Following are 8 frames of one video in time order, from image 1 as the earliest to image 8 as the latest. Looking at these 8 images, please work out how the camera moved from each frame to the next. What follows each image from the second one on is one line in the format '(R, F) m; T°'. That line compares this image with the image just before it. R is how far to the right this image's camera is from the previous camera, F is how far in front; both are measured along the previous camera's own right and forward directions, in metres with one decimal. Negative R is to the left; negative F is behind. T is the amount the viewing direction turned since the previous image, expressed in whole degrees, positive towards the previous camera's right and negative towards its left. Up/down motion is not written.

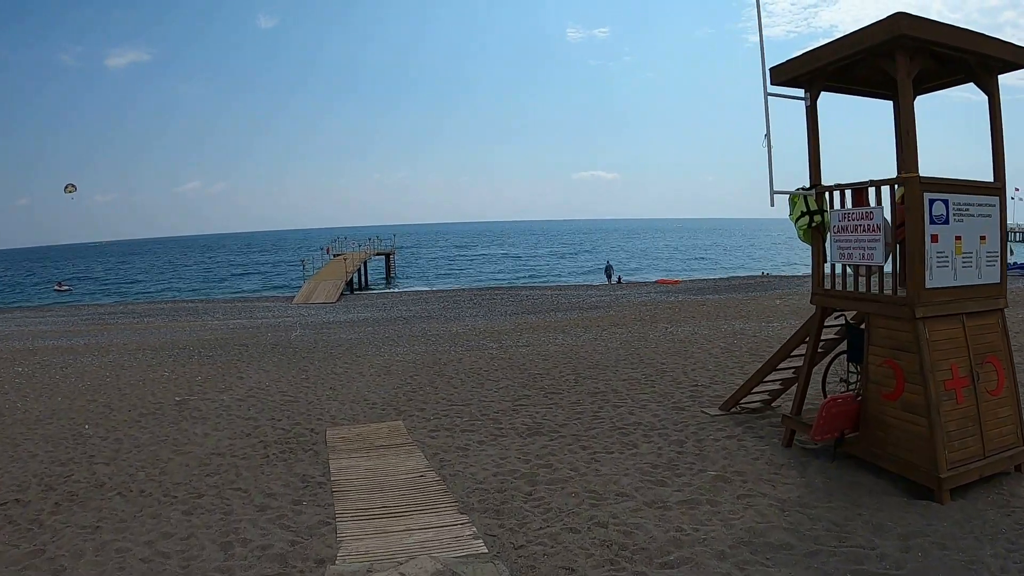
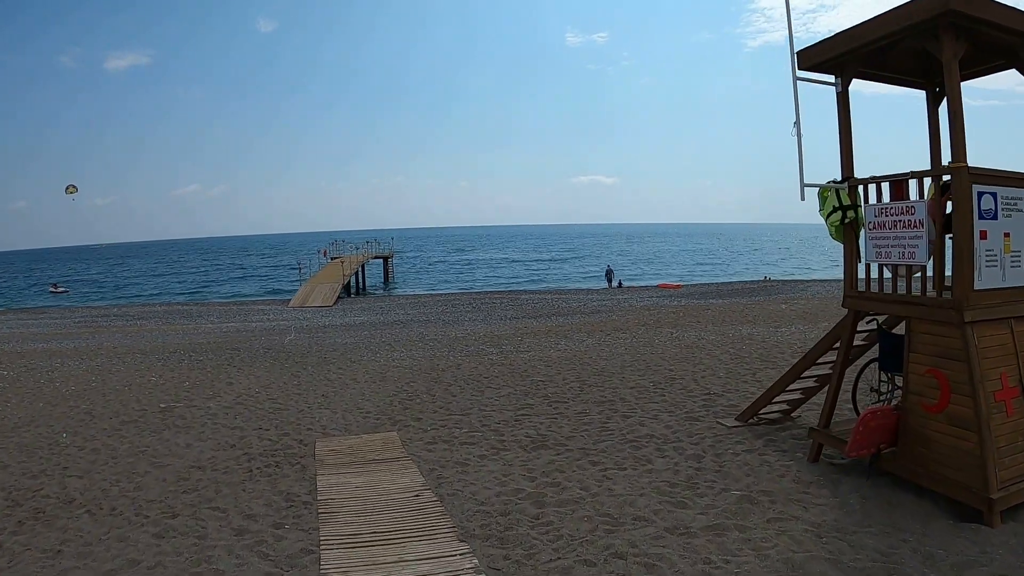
(-0.1, +0.5) m; 0°
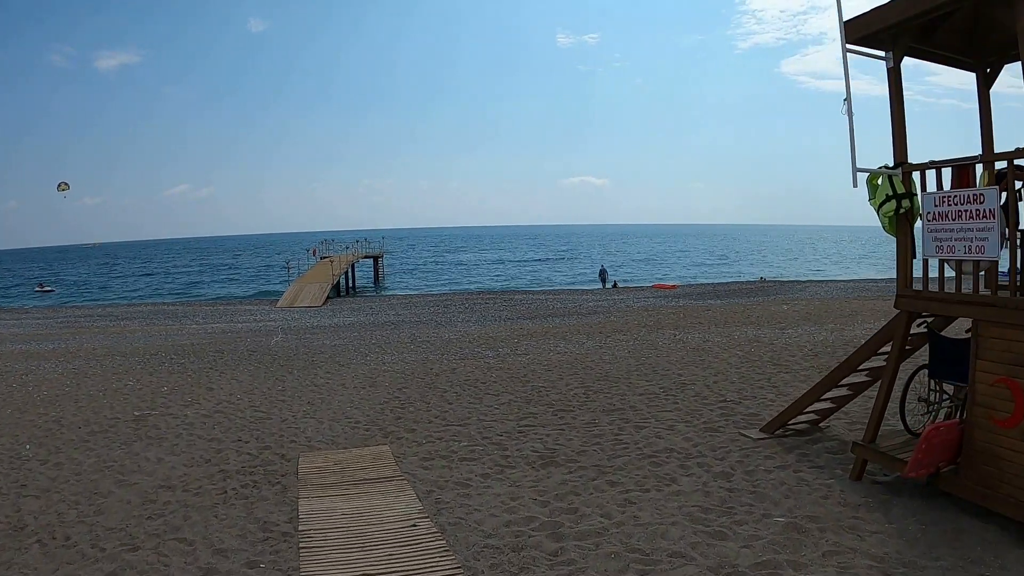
(-0.1, +0.7) m; +1°
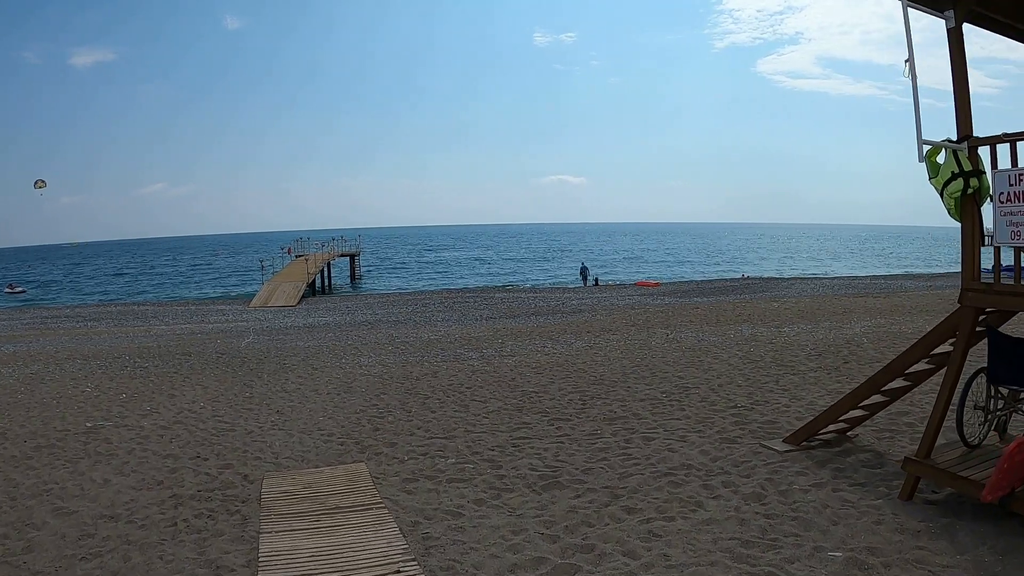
(-0.1, +0.8) m; +2°
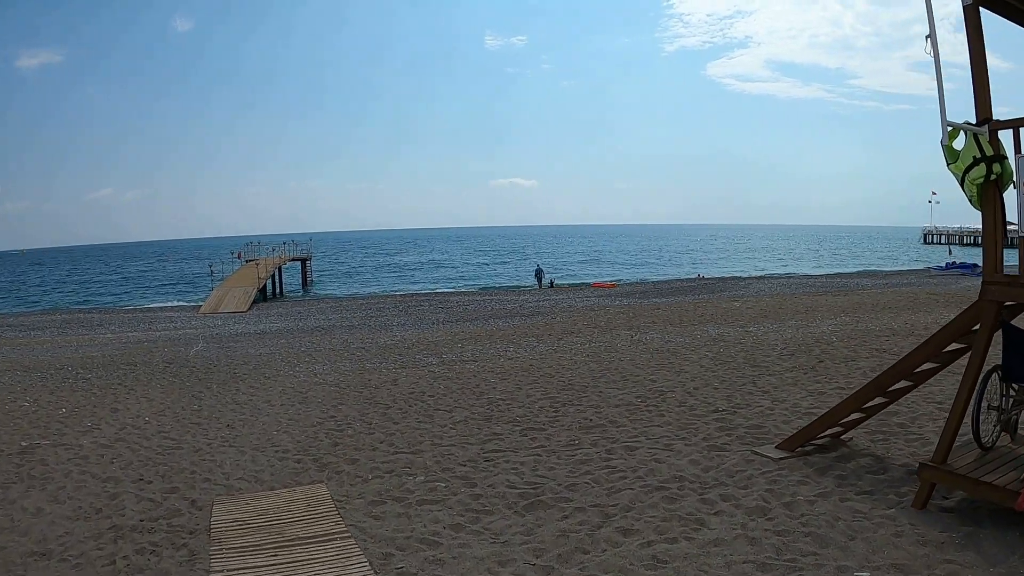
(-0.2, +0.5) m; +4°
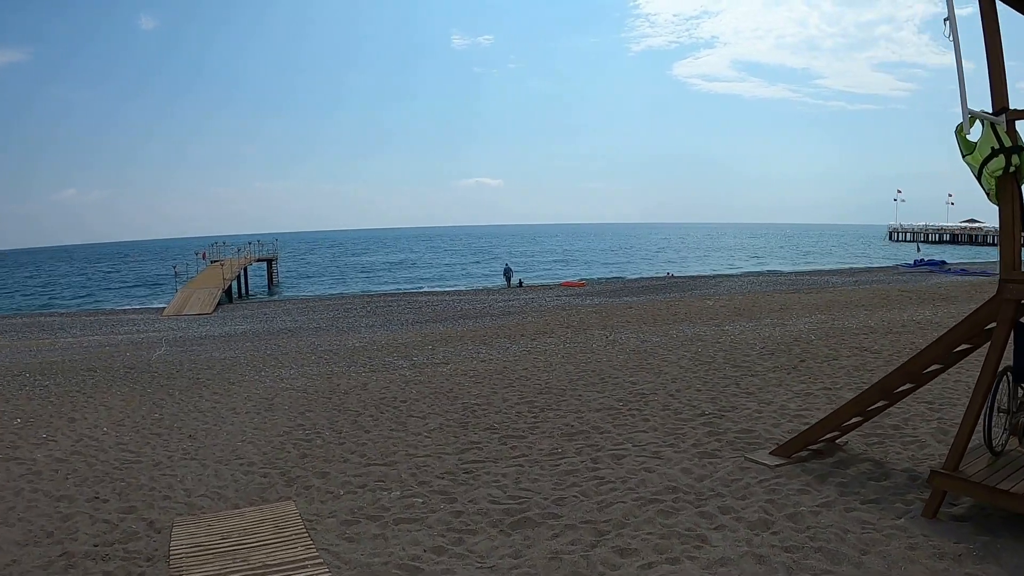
(-0.1, +0.3) m; +3°
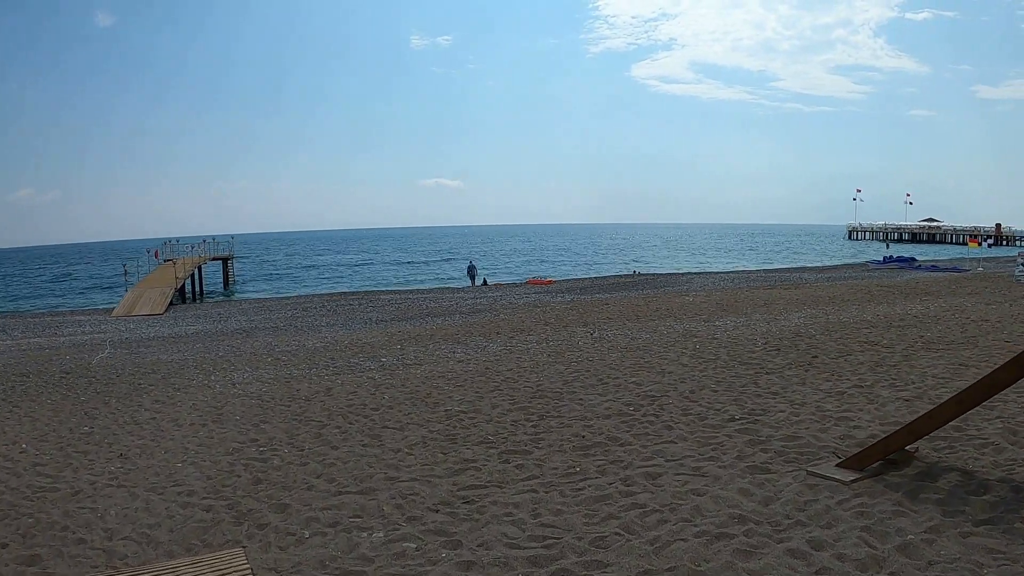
(-0.3, +1.2) m; +3°
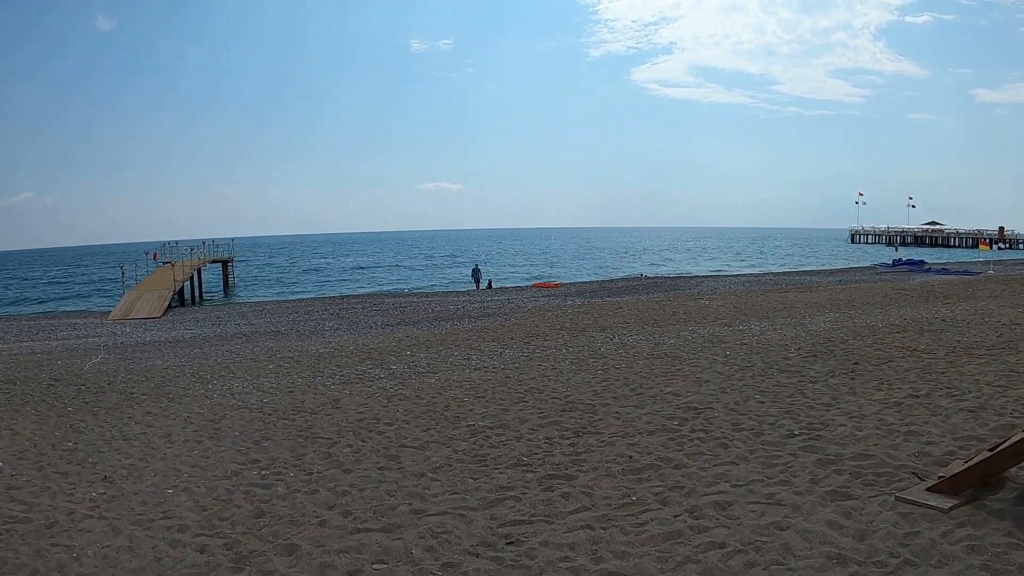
(-0.3, +0.7) m; 0°
